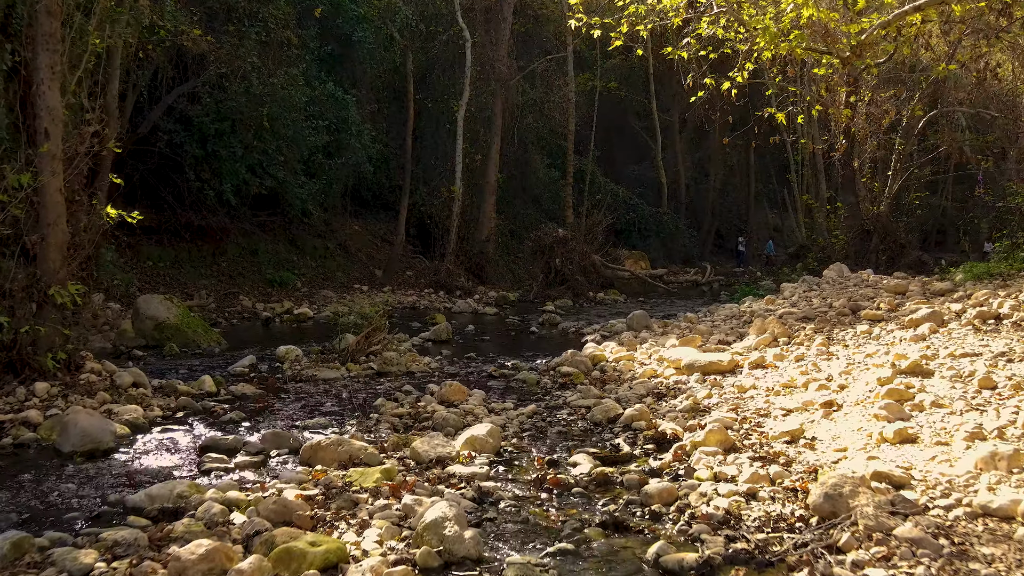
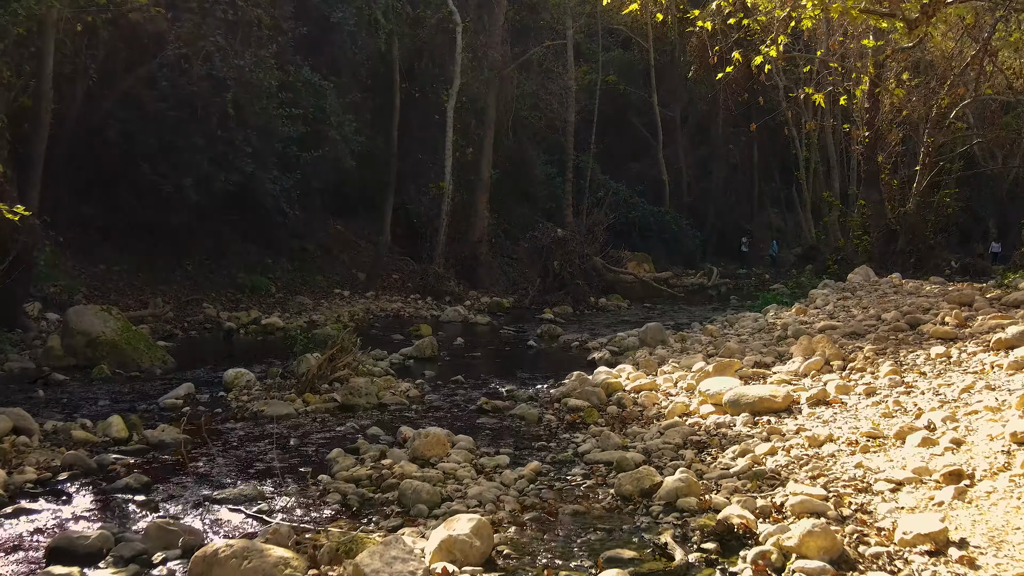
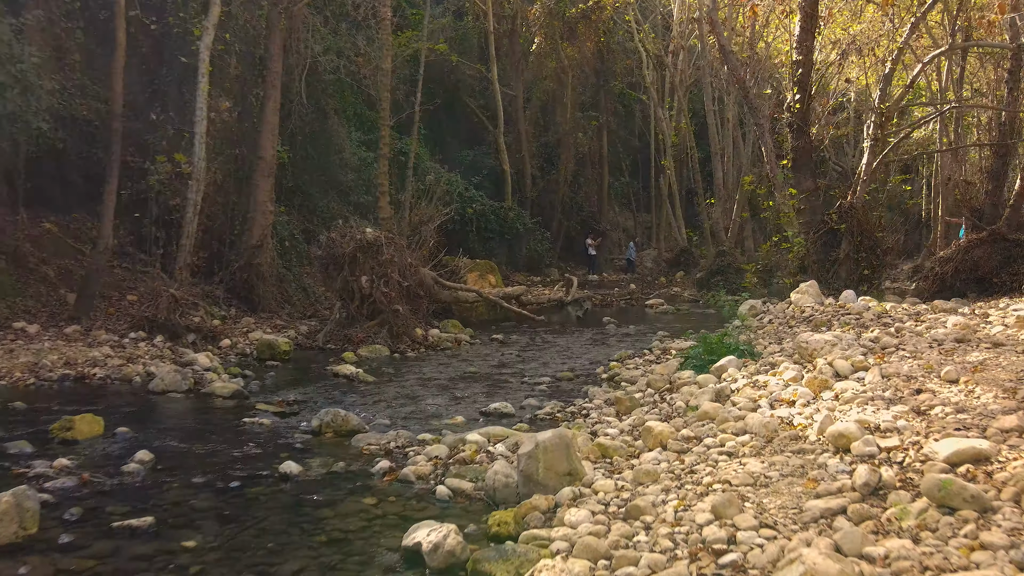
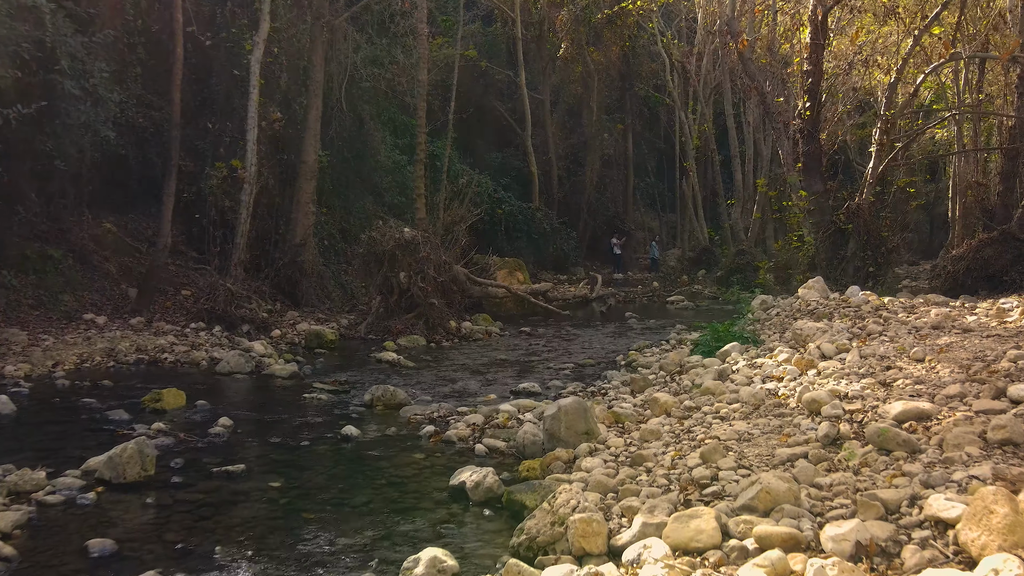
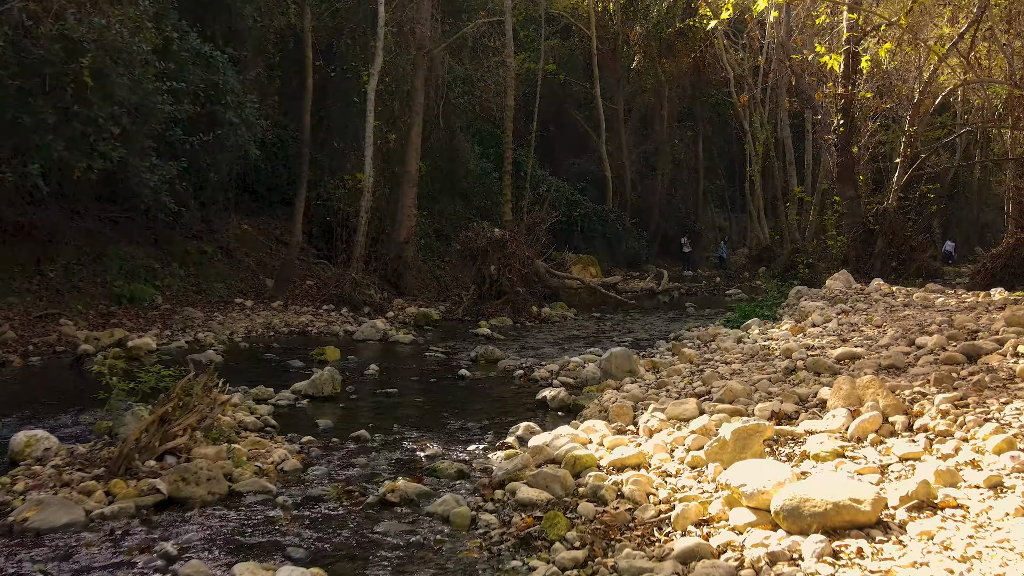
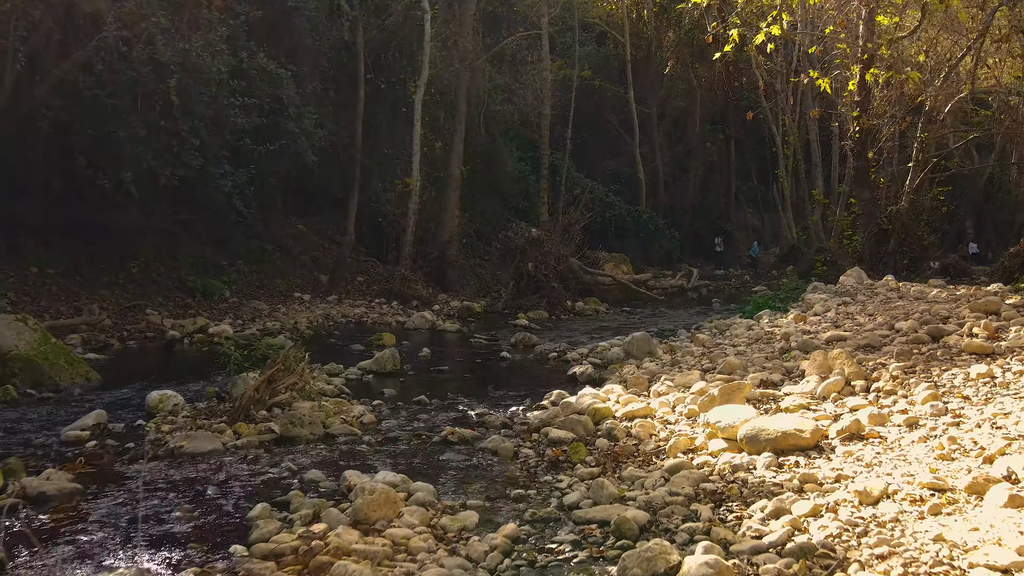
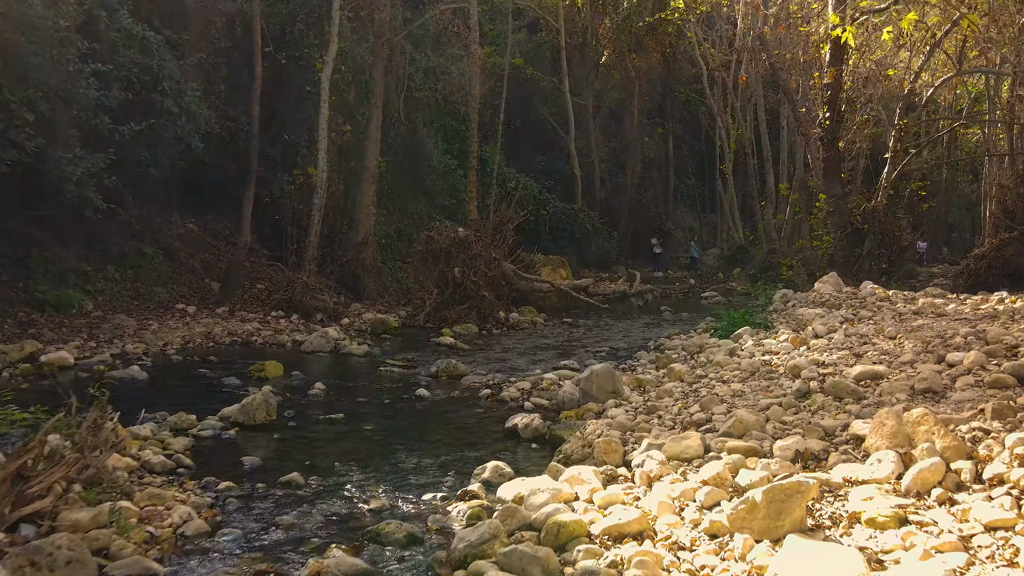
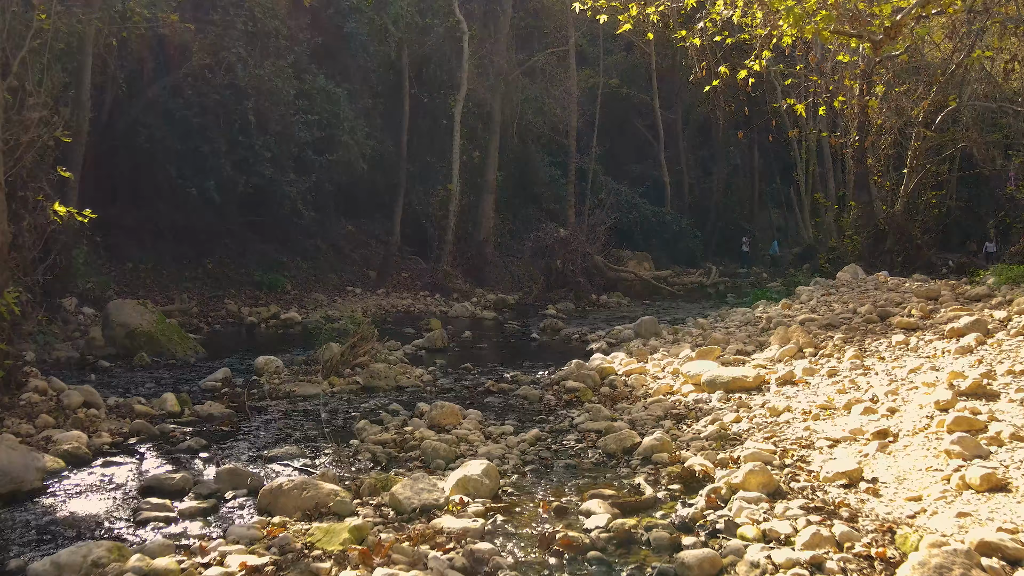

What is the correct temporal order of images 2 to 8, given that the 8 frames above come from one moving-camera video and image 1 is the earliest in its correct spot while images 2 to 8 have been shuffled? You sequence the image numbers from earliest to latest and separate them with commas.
8, 2, 6, 5, 7, 4, 3
